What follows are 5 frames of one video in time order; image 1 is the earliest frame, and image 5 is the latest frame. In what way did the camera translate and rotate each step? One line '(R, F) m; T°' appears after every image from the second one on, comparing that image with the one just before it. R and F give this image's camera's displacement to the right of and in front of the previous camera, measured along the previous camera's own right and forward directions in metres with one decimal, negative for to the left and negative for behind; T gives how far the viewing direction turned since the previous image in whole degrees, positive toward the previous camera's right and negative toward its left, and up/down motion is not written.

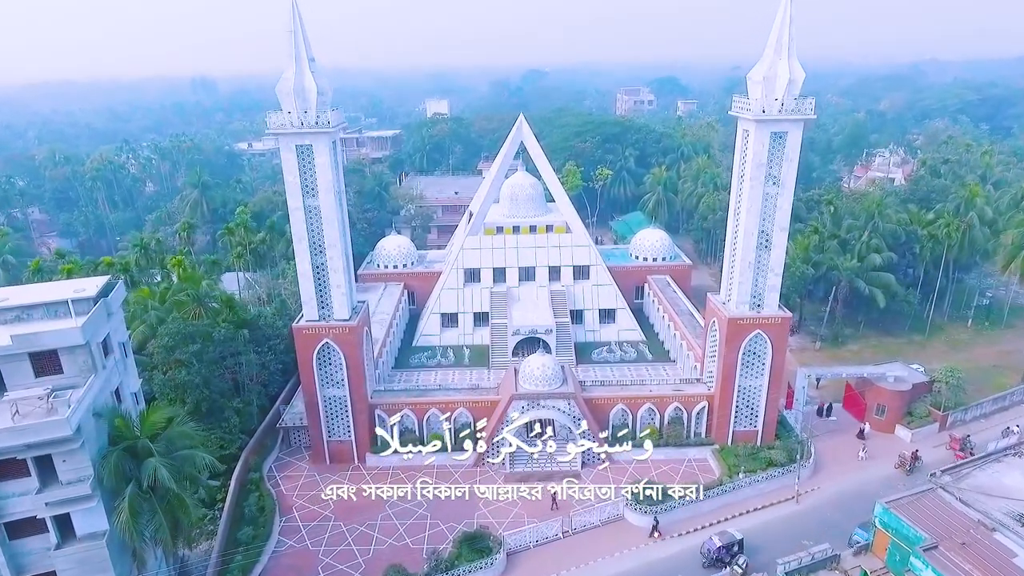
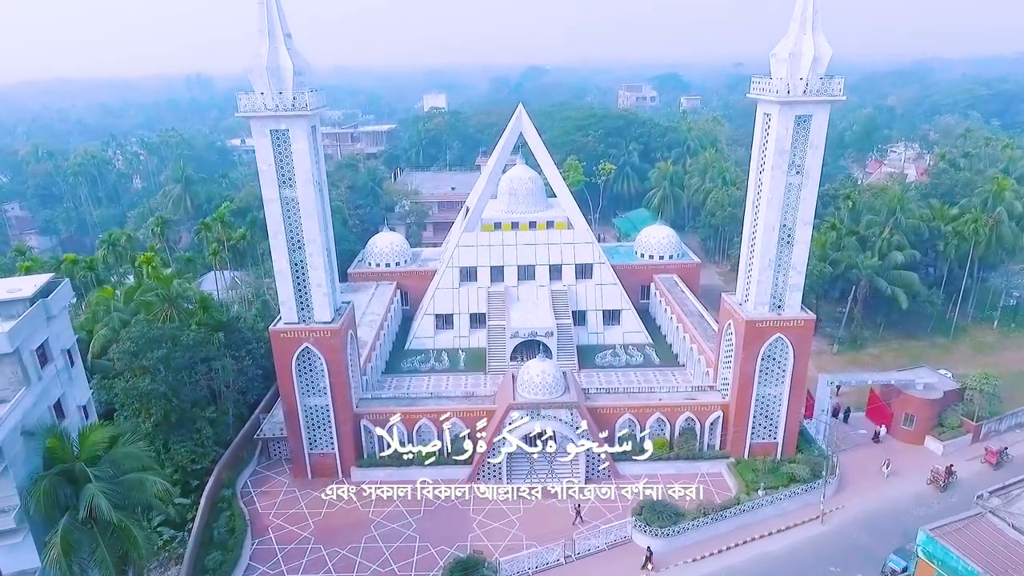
(+0.1, +1.6) m; 0°
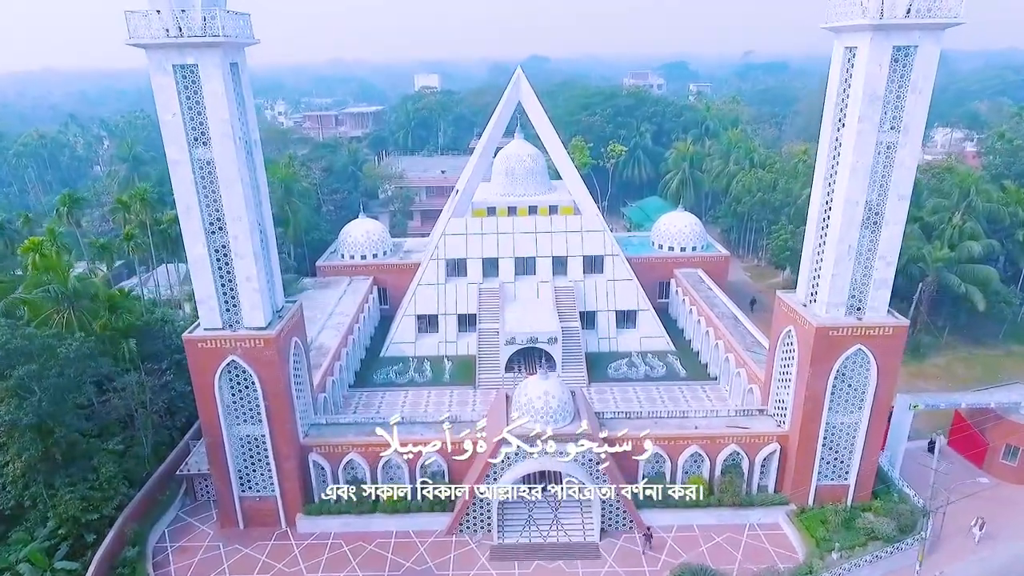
(+0.2, +4.2) m; 0°
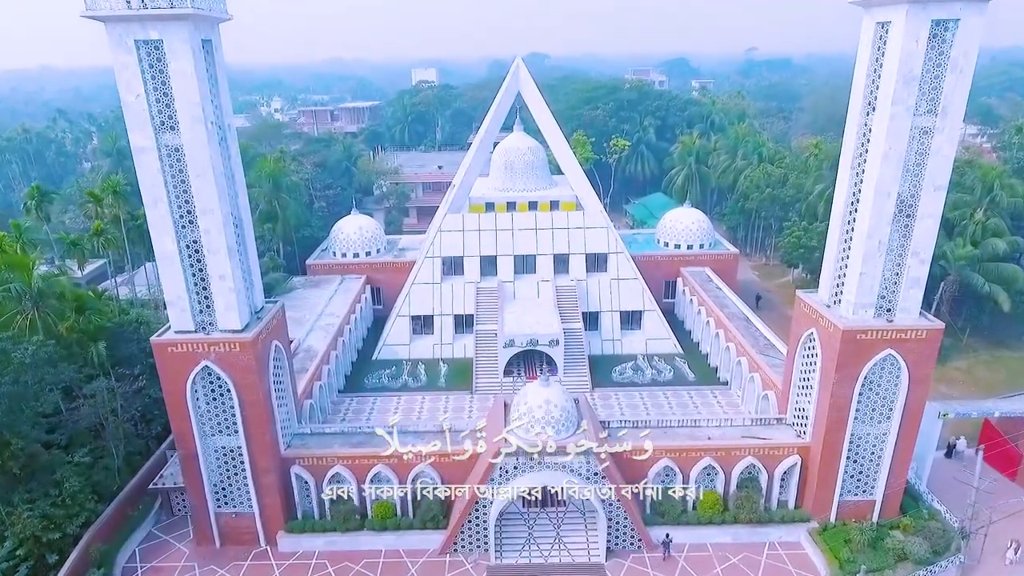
(0.0, +1.1) m; 0°
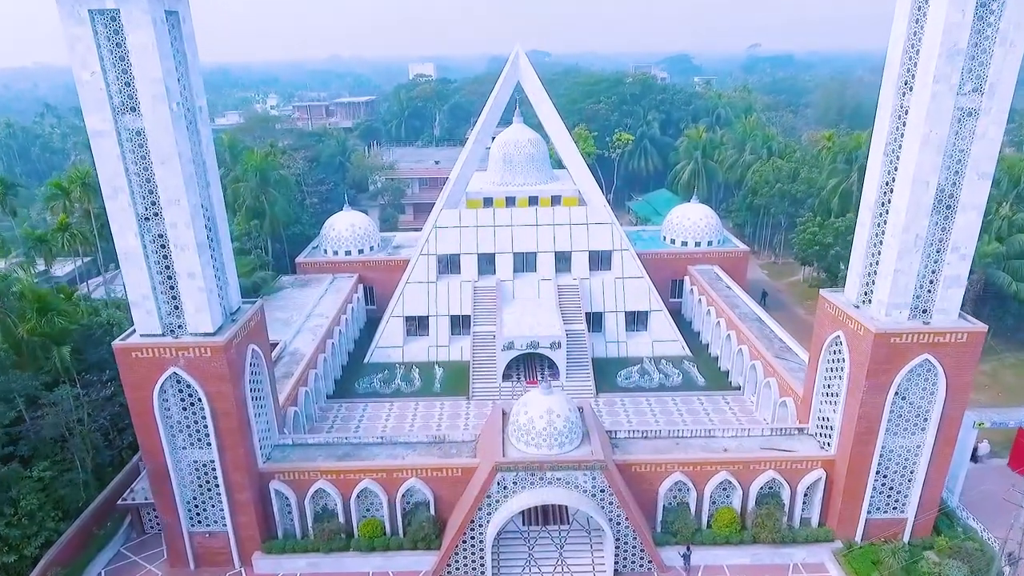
(0.0, +1.1) m; 0°
